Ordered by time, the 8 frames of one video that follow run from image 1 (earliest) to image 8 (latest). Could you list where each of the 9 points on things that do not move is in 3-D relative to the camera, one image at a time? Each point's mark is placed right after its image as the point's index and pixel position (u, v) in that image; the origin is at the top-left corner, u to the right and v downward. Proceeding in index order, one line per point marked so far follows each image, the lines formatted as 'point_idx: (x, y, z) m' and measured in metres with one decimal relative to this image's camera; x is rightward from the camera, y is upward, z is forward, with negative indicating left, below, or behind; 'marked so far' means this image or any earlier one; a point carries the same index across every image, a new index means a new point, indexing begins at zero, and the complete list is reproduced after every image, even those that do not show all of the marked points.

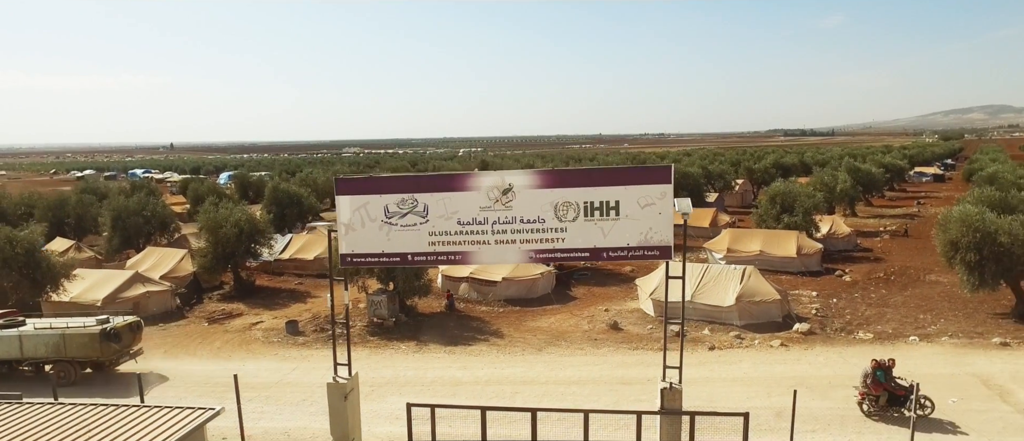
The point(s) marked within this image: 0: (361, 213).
0: (-2.4, +0.1, +11.2) m
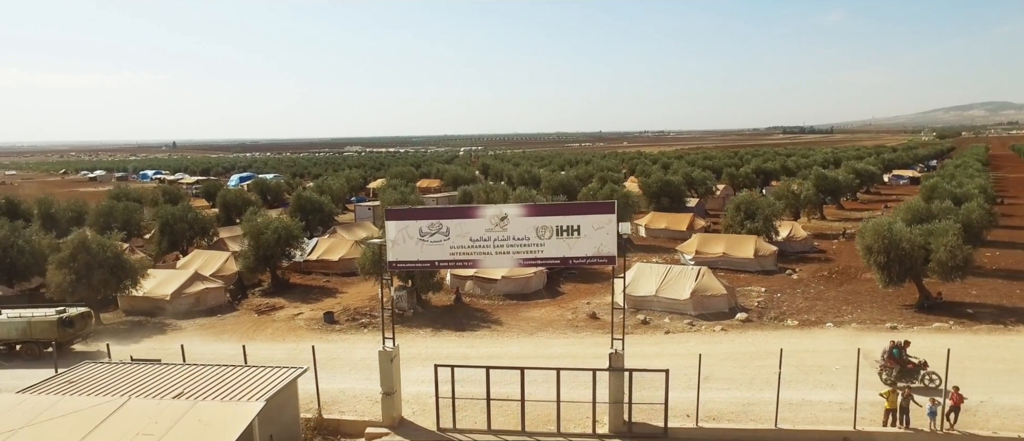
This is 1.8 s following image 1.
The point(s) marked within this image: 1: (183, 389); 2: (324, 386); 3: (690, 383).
0: (-2.5, -0.3, +16.1) m
1: (-6.8, -3.6, +14.3) m
2: (-4.9, -4.4, +18.5) m
3: (+4.7, -4.1, +17.8) m
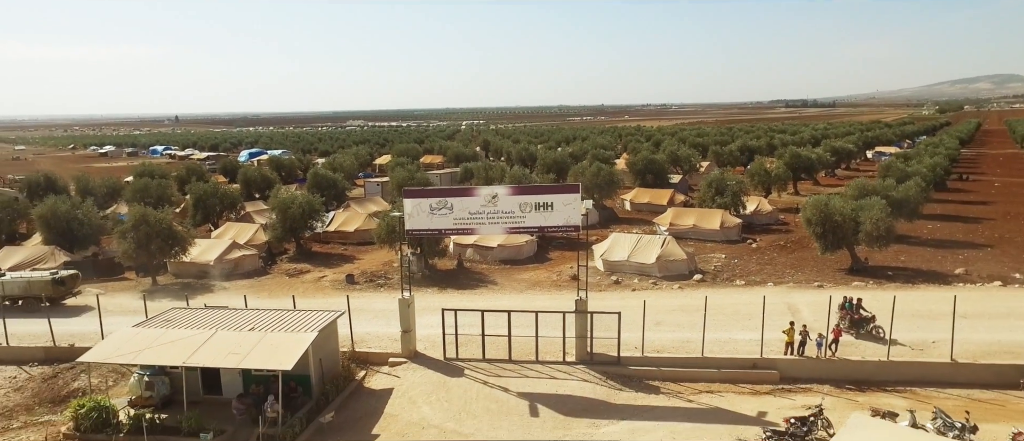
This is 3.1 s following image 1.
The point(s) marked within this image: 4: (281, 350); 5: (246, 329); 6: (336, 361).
0: (-2.8, +0.4, +20.8) m
1: (-7.1, -3.0, +19.1) m
2: (-5.3, -3.6, +23.4) m
3: (+4.4, -3.3, +22.6) m
4: (-5.8, -3.3, +17.6) m
5: (-7.3, -3.0, +19.0) m
6: (-5.0, -4.0, +19.7) m
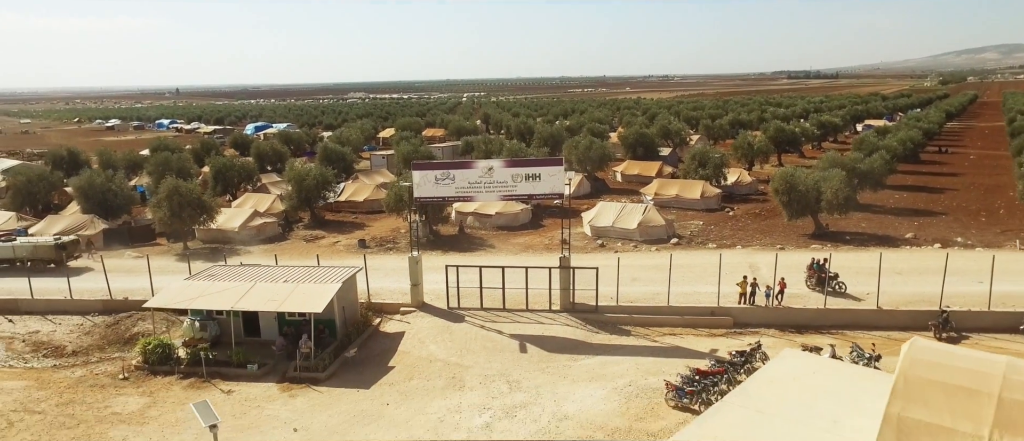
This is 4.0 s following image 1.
0: (-3.0, +1.5, +24.1) m
1: (-7.3, -2.0, +22.6) m
2: (-5.5, -2.5, +26.9) m
3: (+4.1, -2.2, +26.1) m
4: (-6.0, -2.3, +21.1) m
5: (-7.5, -2.0, +22.5) m
6: (-5.2, -3.0, +23.2) m
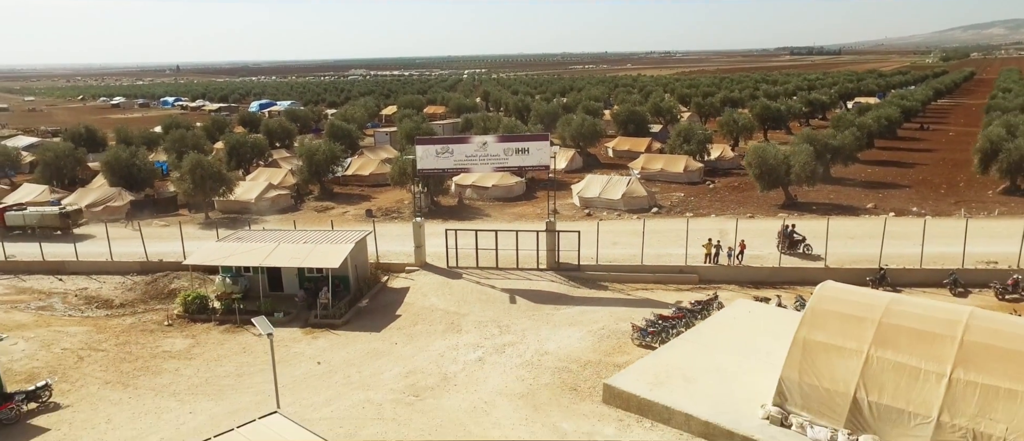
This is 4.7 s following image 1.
0: (-3.4, +2.6, +27.2) m
1: (-7.6, -0.8, +25.8) m
2: (-5.8, -1.2, +30.0) m
3: (+3.8, -0.9, +29.2) m
4: (-6.3, -1.2, +24.3) m
5: (-7.8, -0.9, +25.6) m
6: (-5.5, -1.8, +26.4) m
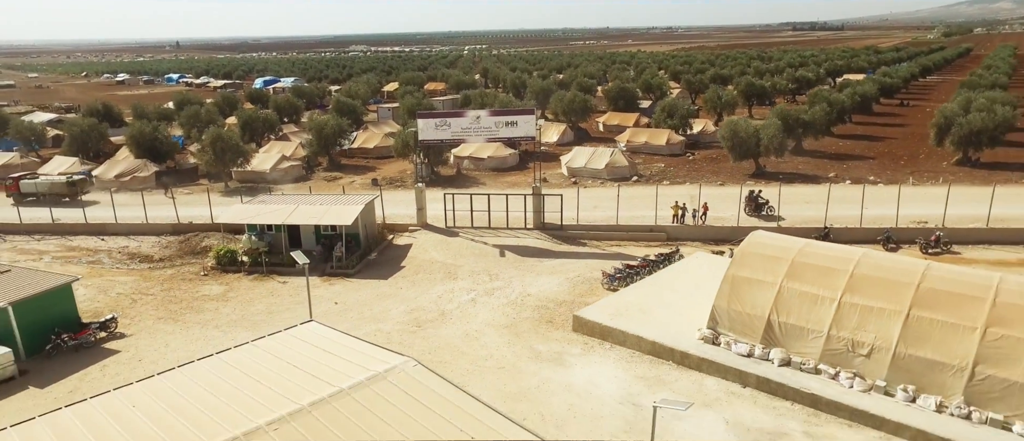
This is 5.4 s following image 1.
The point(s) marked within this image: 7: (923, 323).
0: (-3.8, +4.1, +30.6) m
1: (-8.1, +0.6, +29.3) m
2: (-6.2, +0.4, +33.6) m
3: (+3.4, +0.6, +32.8) m
4: (-6.8, +0.2, +27.8) m
5: (-8.2, +0.6, +29.2) m
6: (-5.9, -0.3, +30.0) m
7: (+9.4, -2.3, +15.9) m
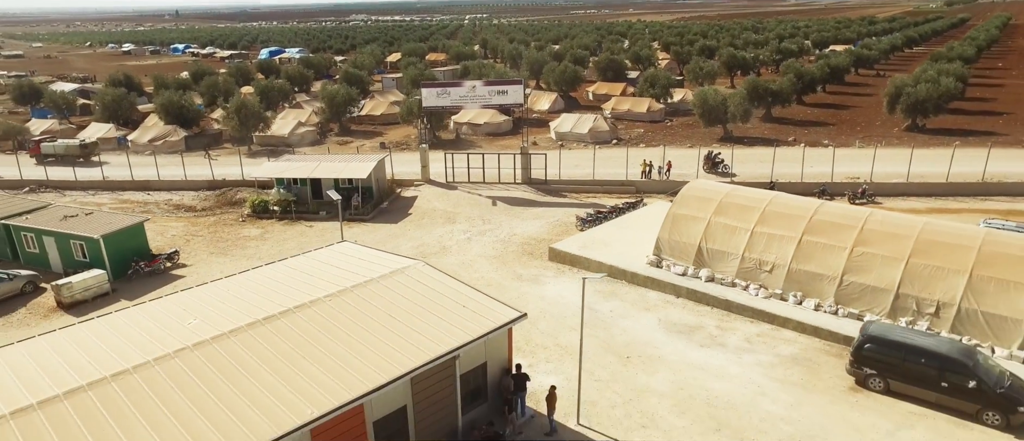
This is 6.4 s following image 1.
0: (-4.2, +6.4, +35.3) m
1: (-8.5, +2.8, +34.2) m
2: (-6.6, +2.7, +38.4) m
3: (+3.0, +2.9, +37.6) m
4: (-7.2, +2.3, +32.7) m
5: (-8.6, +2.7, +34.0) m
6: (-6.3, +1.9, +34.9) m
7: (+8.9, -0.8, +20.8) m
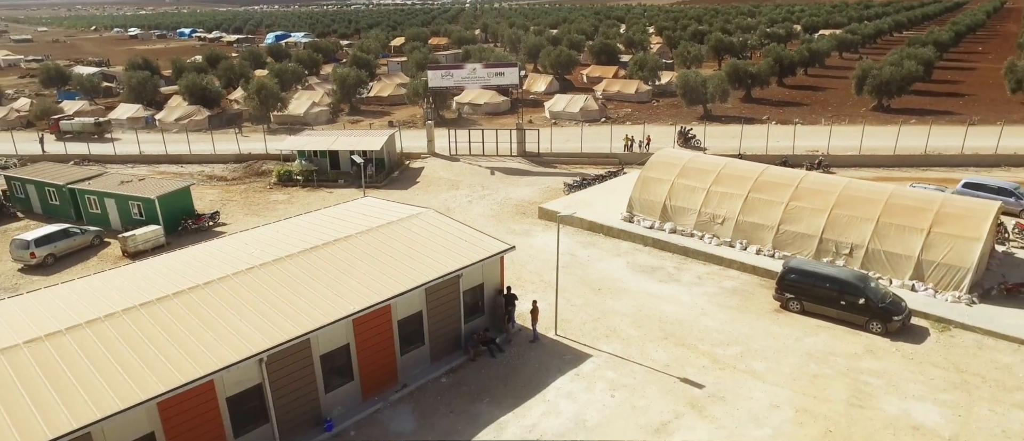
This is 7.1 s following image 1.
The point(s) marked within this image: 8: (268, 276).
0: (-4.4, +8.1, +39.3) m
1: (-8.7, +4.5, +38.3) m
2: (-6.8, +4.6, +42.5) m
3: (+2.8, +4.7, +41.7) m
4: (-7.4, +4.0, +36.8) m
5: (-8.8, +4.5, +38.1) m
6: (-6.5, +3.6, +39.0) m
7: (+8.7, +0.7, +25.0) m
8: (-6.0, -1.4, +17.3) m
